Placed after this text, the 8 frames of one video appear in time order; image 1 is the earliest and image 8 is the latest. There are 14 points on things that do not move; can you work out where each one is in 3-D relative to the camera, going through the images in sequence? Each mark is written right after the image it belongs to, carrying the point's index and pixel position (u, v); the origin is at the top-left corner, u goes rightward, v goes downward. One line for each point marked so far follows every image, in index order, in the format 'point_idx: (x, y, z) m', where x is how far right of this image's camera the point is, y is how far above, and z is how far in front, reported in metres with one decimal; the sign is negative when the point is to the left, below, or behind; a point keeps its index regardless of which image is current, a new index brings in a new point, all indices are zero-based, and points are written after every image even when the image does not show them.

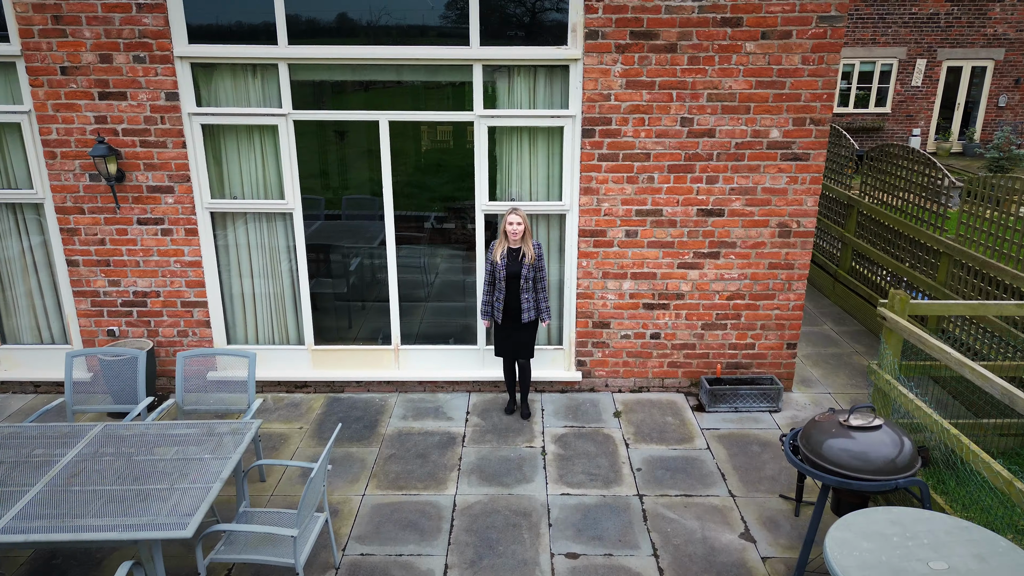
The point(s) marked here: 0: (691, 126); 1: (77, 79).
0: (+1.9, +1.7, +4.8) m
1: (-4.4, +2.2, +4.7) m
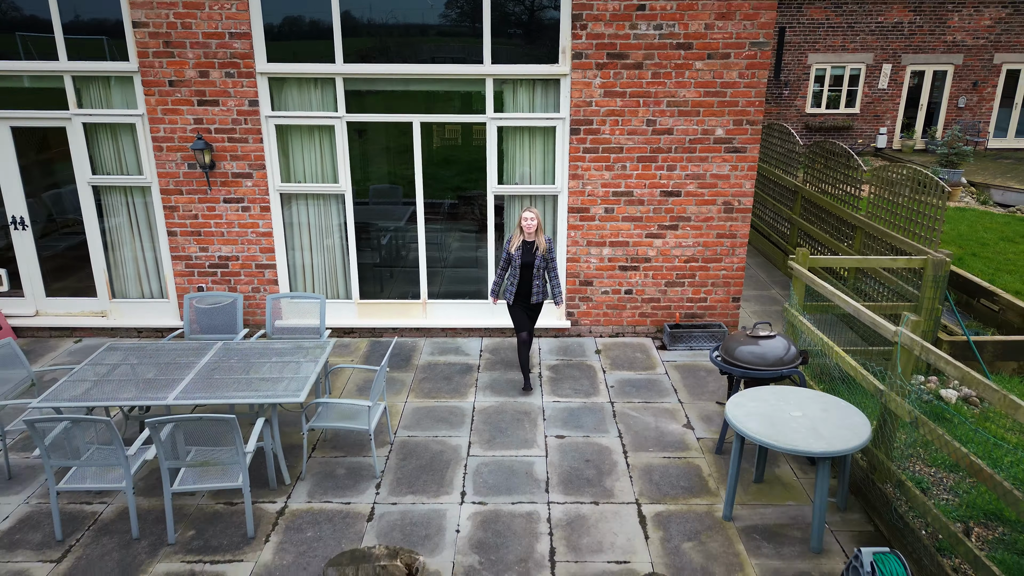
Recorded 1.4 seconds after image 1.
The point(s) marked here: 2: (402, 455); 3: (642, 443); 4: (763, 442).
0: (+1.9, +2.2, +6.2) m
1: (-4.4, +2.6, +6.1) m
2: (-1.2, -1.7, +4.9) m
3: (+1.4, -1.6, +5.0) m
4: (+2.0, -1.3, +3.9) m
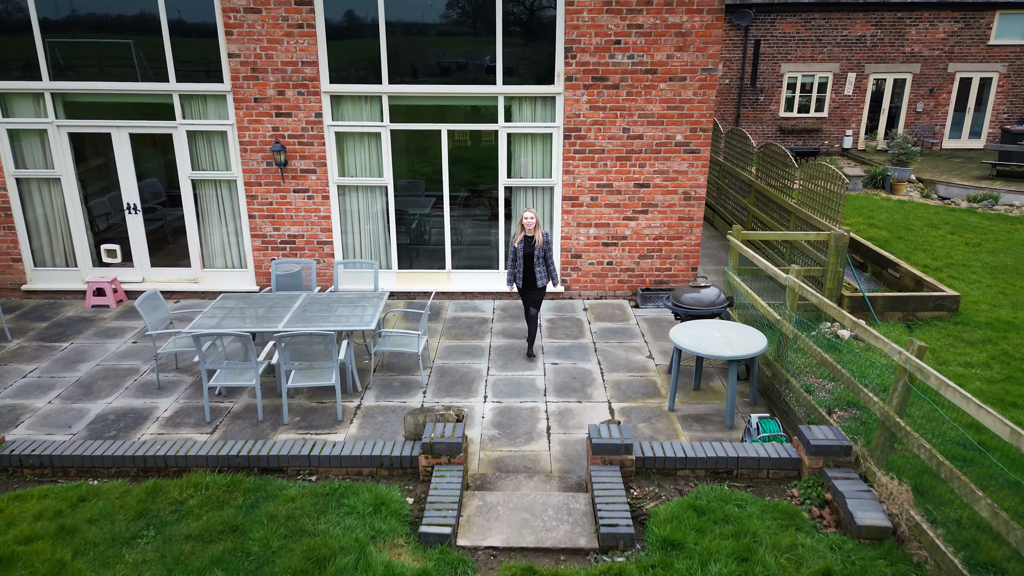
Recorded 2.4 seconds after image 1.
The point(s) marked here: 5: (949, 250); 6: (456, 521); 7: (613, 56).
0: (+2.0, +2.7, +7.9) m
1: (-4.3, +3.2, +7.9) m
2: (-1.0, -1.2, +6.7) m
3: (+1.5, -1.1, +6.8) m
4: (+2.2, -0.8, +5.7) m
5: (+9.4, +0.8, +9.7) m
6: (-0.5, -2.1, +4.2) m
7: (+1.7, +3.9, +7.7) m
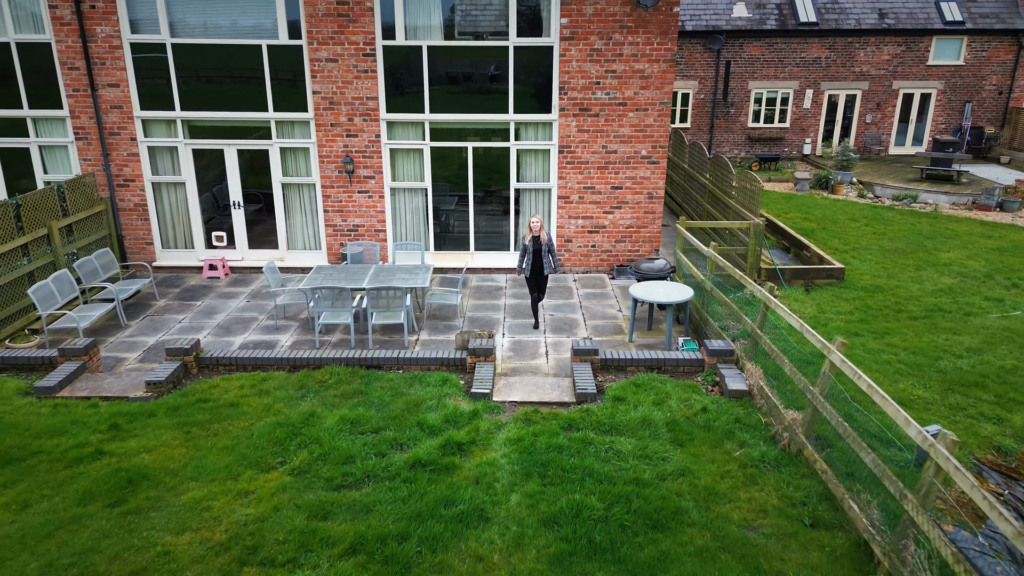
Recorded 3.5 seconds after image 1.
0: (+2.2, +3.3, +10.7) m
1: (-4.1, +3.7, +10.6) m
2: (-0.9, -0.6, +9.5) m
3: (+1.7, -0.5, +9.6) m
4: (+2.3, -0.2, +8.4) m
5: (+9.5, +1.4, +12.5) m
6: (-0.3, -1.5, +6.9) m
7: (+1.9, +4.5, +10.5) m
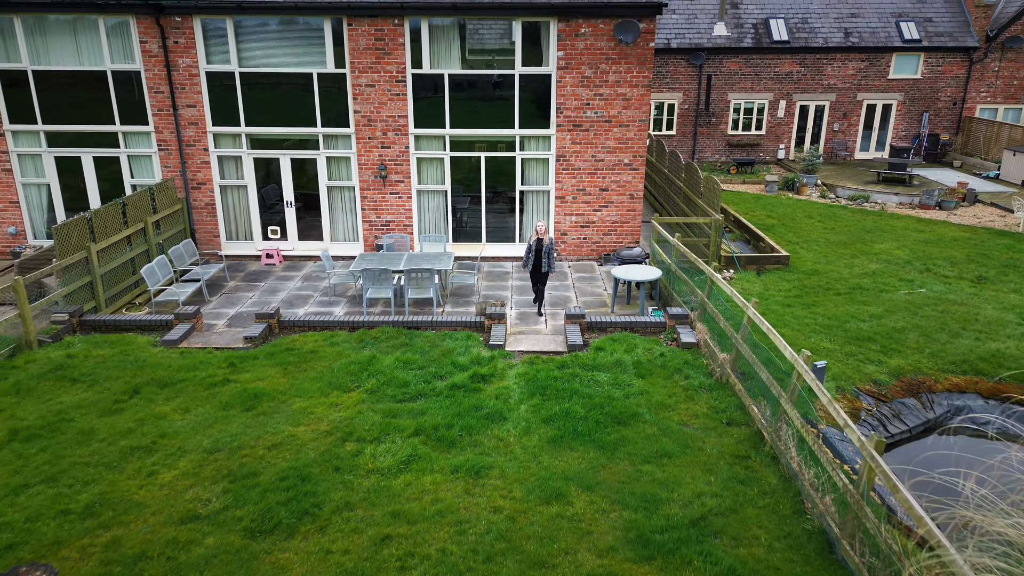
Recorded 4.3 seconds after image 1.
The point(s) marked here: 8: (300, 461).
0: (+2.4, +3.7, +13.0) m
1: (-3.9, +4.2, +12.9) m
2: (-0.7, -0.2, +11.7) m
3: (+1.9, -0.1, +11.8) m
4: (+2.5, +0.2, +10.7) m
5: (+9.7, +1.8, +14.8) m
6: (-0.2, -1.1, +9.2) m
7: (+2.1, +4.9, +12.7) m
8: (-3.0, -2.4, +6.4) m
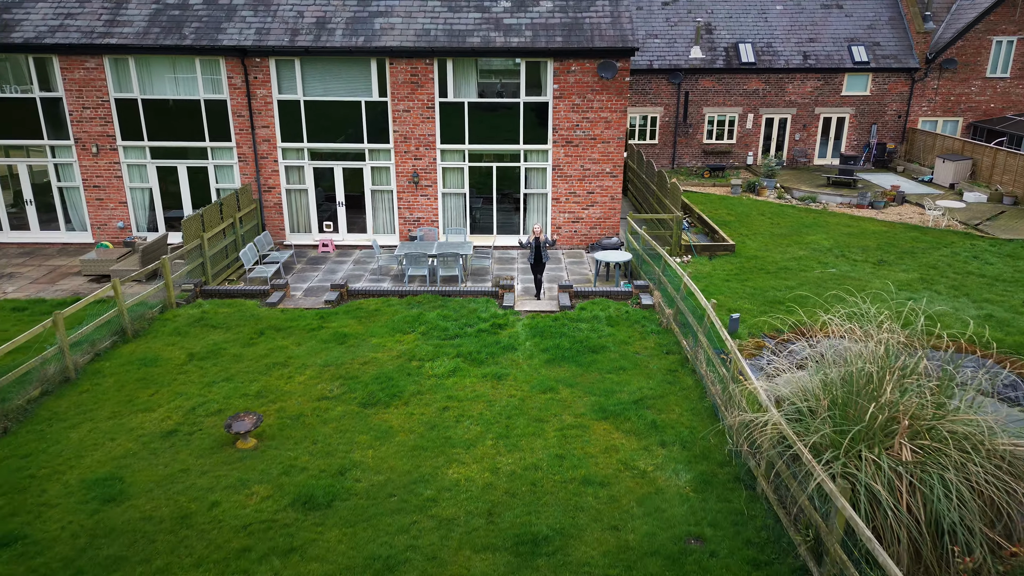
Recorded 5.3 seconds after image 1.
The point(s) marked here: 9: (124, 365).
0: (+2.6, +4.3, +16.4) m
1: (-3.7, +4.8, +16.3) m
2: (-0.5, +0.5, +15.2) m
3: (+2.1, +0.5, +15.3) m
4: (+2.7, +0.9, +14.2) m
5: (+9.9, +2.5, +18.2) m
6: (0.0, -0.5, +12.6) m
7: (+2.2, +5.6, +16.2) m
8: (-2.8, -1.8, +9.8) m
9: (-8.5, -1.7, +10.0) m
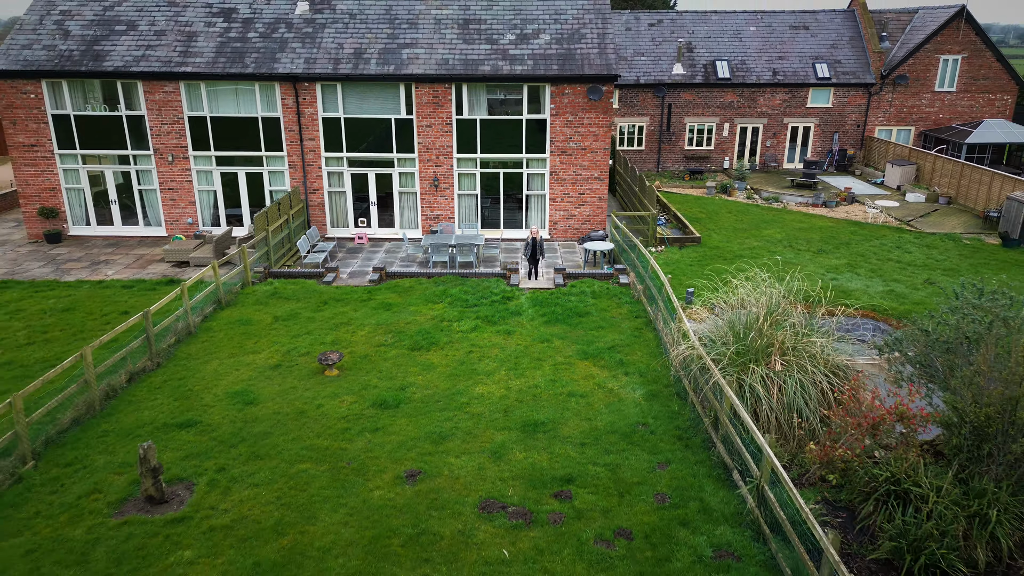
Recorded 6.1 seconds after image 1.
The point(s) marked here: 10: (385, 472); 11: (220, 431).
0: (+2.8, +5.0, +19.7) m
1: (-3.5, +5.4, +19.7) m
2: (-0.3, +1.1, +18.5) m
3: (+2.2, +1.2, +18.6) m
4: (+2.9, +1.5, +17.5) m
5: (+10.1, +3.1, +21.6) m
6: (+0.2, +0.2, +16.0) m
7: (+2.4, +6.2, +19.5) m
8: (-2.6, -1.1, +13.1) m
9: (-8.4, -1.1, +13.4) m
10: (-2.4, -3.5, +8.6) m
11: (-6.1, -3.0, +9.5) m
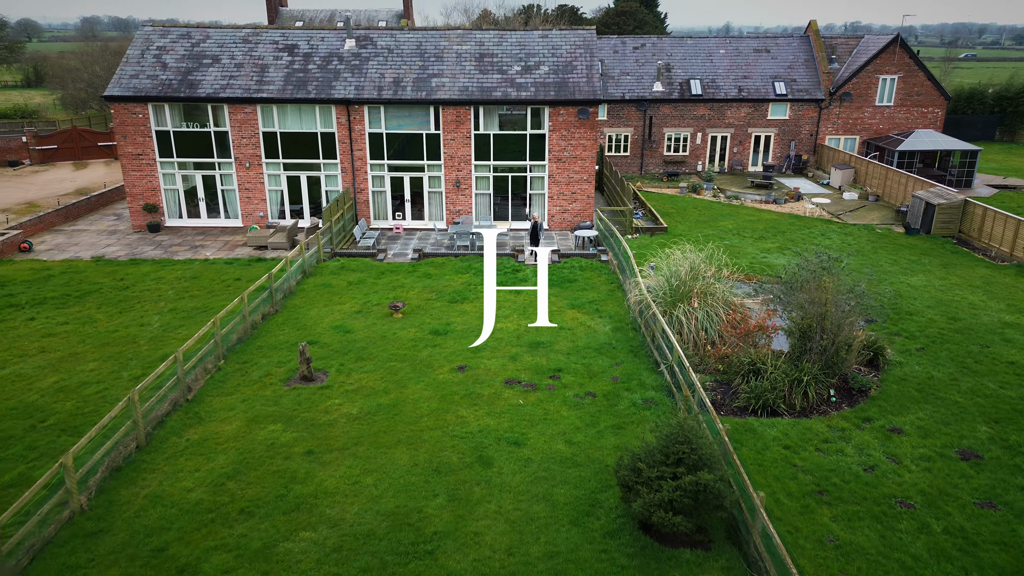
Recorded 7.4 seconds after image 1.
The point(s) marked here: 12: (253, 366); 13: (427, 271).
0: (+3.1, +6.1, +24.9) m
1: (-3.2, +6.6, +24.8) m
2: (0.0, +2.2, +23.6) m
3: (+2.6, +2.3, +23.7) m
4: (+3.2, +2.6, +22.6) m
5: (+10.4, +4.2, +26.7) m
6: (+0.6, +1.3, +21.1) m
7: (+2.8, +7.3, +24.6) m
8: (-2.2, 0.0, +18.3) m
9: (-8.0, 0.0, +18.5) m
10: (-2.0, -2.4, +13.7) m
11: (-5.8, -1.9, +14.7) m
12: (-7.8, -2.4, +13.6) m
13: (-3.7, +0.7, +19.9) m
